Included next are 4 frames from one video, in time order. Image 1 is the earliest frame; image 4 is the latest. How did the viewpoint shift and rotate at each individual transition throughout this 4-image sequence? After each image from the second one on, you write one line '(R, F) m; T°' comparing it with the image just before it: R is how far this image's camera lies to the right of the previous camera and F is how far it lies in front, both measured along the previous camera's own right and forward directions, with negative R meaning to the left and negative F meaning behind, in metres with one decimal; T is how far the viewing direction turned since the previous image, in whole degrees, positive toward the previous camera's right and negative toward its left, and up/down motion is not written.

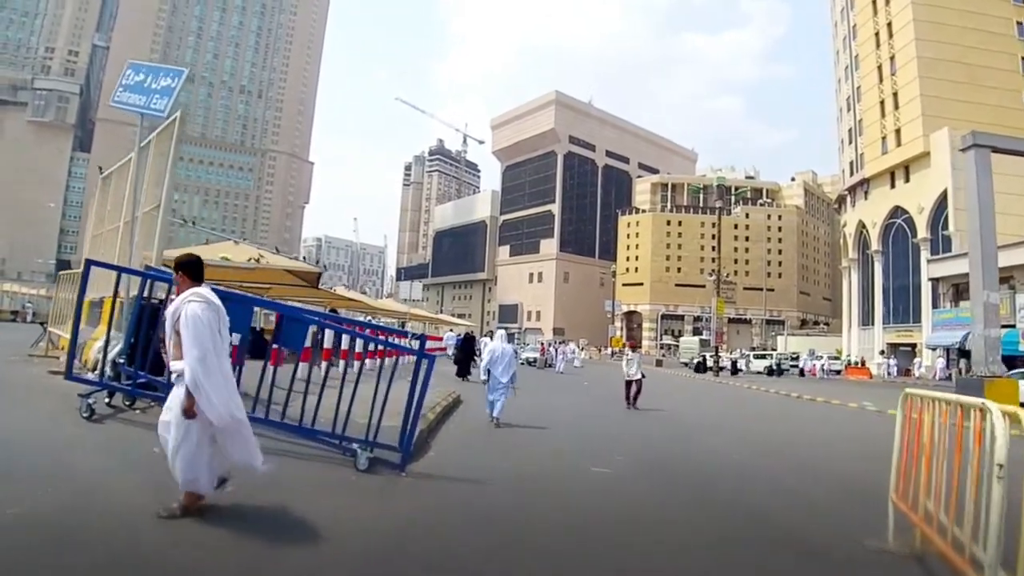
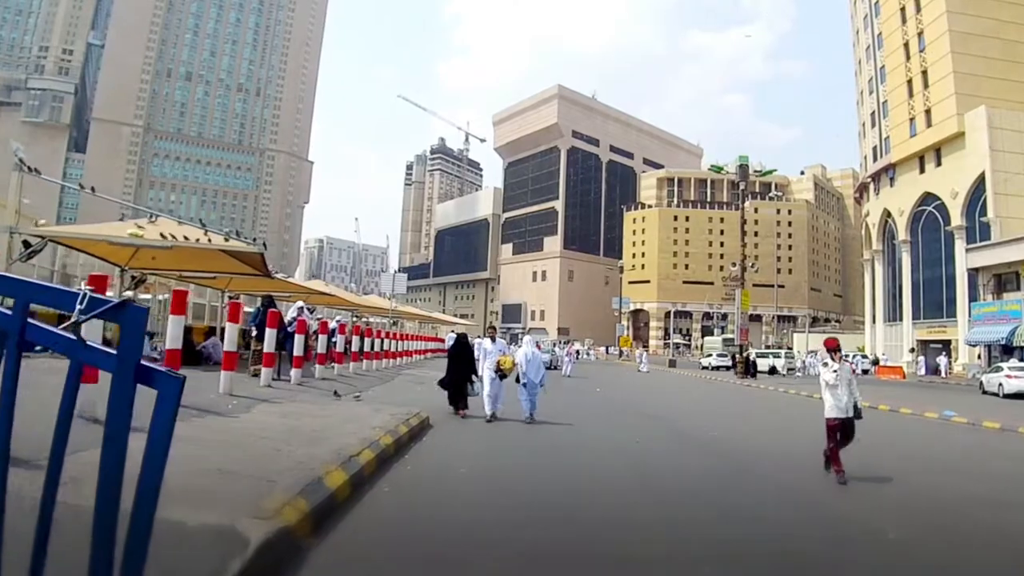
(+0.1, +3.3) m; 0°
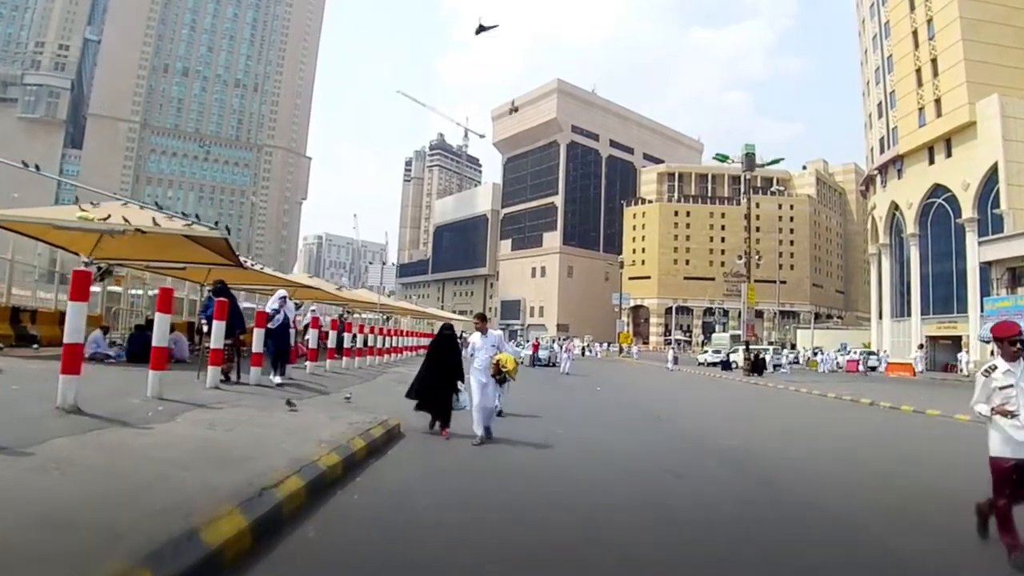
(+0.1, +1.3) m; 0°
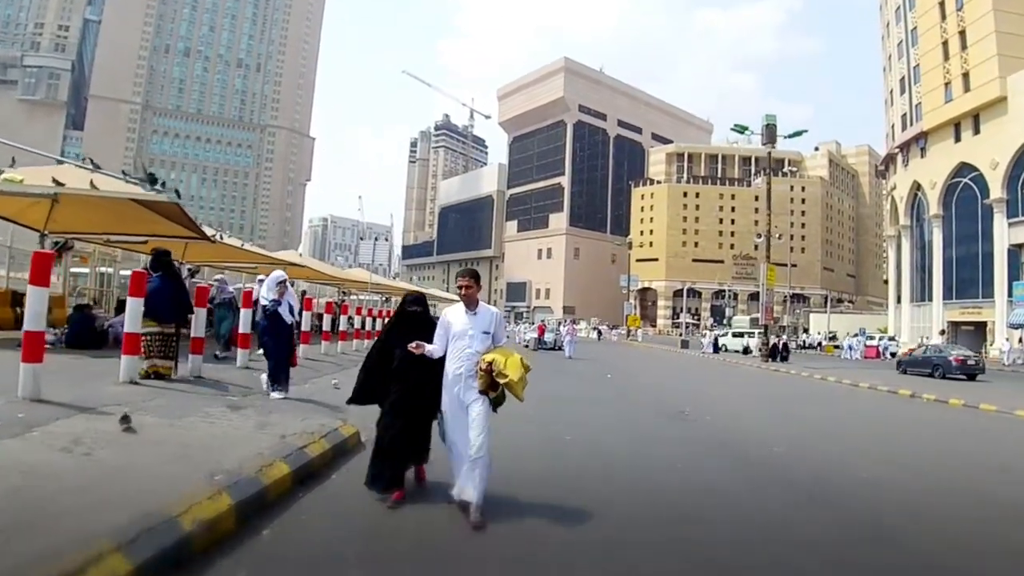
(0.0, +1.5) m; 0°
